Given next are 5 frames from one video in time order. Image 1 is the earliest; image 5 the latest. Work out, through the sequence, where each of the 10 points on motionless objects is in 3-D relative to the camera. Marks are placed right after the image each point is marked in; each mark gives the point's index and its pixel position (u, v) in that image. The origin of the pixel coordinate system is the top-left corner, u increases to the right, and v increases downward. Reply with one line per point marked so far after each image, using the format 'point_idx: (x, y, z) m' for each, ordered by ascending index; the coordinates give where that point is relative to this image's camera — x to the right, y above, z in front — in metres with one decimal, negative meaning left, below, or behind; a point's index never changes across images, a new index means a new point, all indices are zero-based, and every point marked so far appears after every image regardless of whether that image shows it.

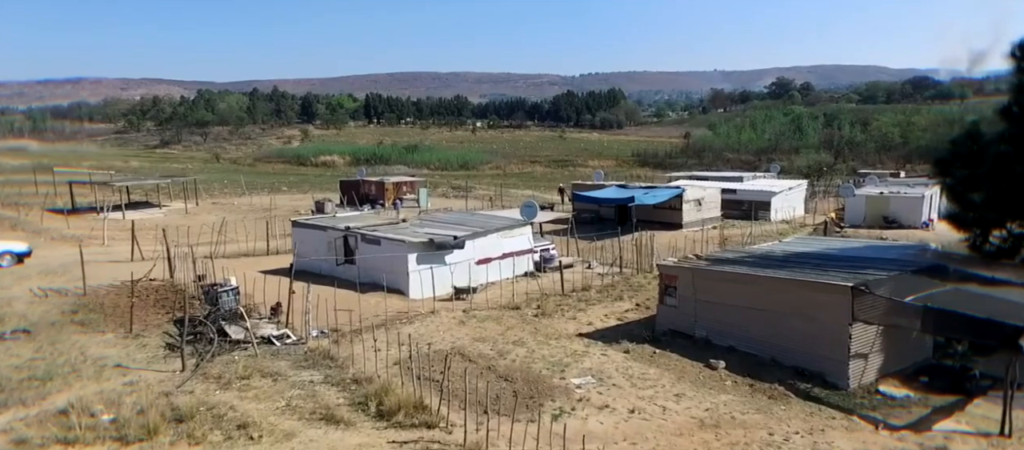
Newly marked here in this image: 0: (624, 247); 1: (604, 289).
0: (+2.9, -0.7, +19.1) m
1: (+1.9, -1.5, +15.5) m
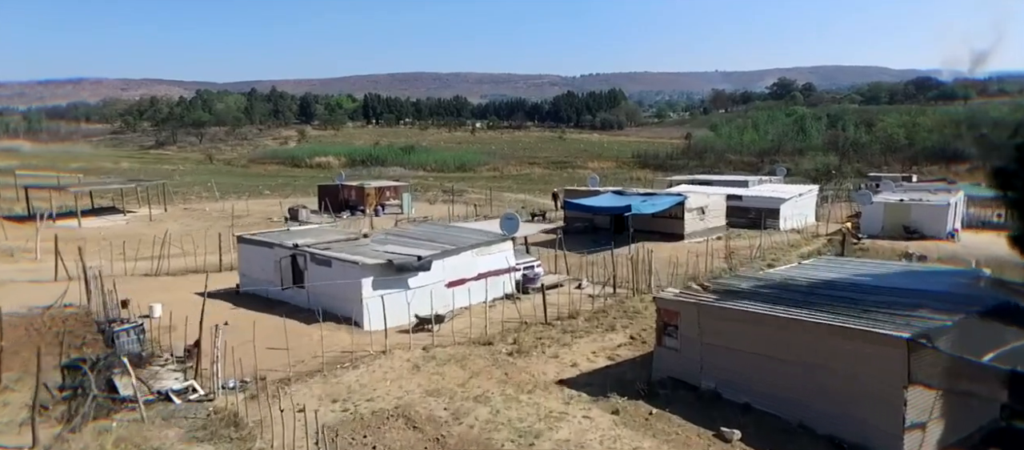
0: (+2.5, -1.0, +17.2) m
1: (+1.5, -1.8, +13.5) m
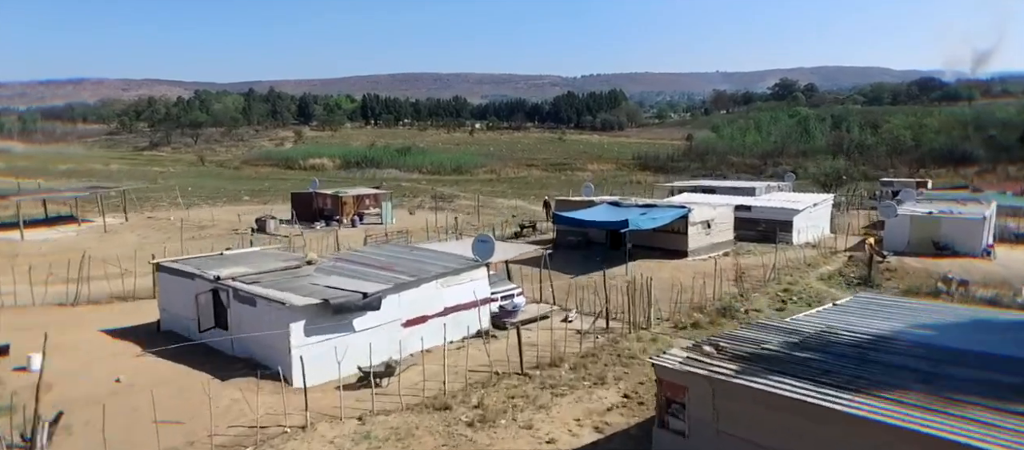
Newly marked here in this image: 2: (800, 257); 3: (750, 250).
0: (+2.0, -1.4, +15.0) m
1: (+1.1, -2.1, +11.4) m
2: (+7.4, -0.8, +18.6) m
3: (+6.5, -0.7, +19.9) m
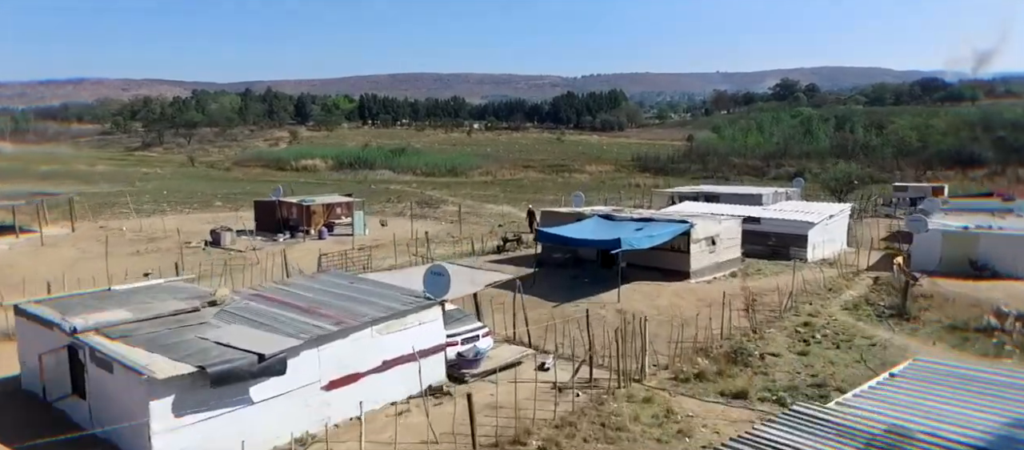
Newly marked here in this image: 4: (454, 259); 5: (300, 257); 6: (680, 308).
0: (+1.5, -1.8, +12.7) m
1: (+0.6, -2.5, +9.0) m
2: (+6.9, -1.2, +16.3) m
3: (+6.0, -1.1, +17.5) m
4: (-1.6, -0.9, +19.5) m
5: (-5.7, -0.9, +19.6) m
6: (+3.2, -1.6, +13.9) m
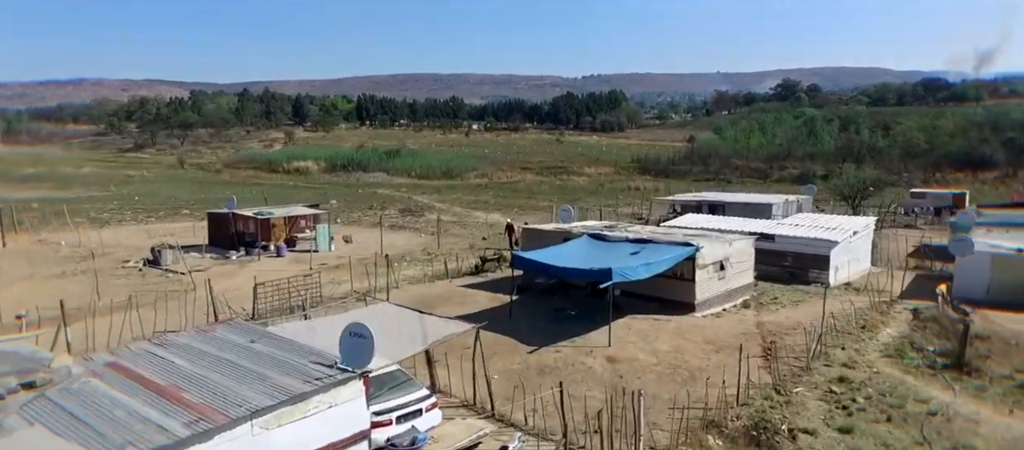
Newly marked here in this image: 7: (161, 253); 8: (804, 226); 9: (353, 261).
0: (+1.0, -2.2, +10.2) m
1: (0.0, -2.9, +6.5) m
2: (+6.3, -1.6, +13.8) m
3: (+5.5, -1.5, +15.0) m
4: (-2.1, -1.3, +17.0) m
5: (-6.2, -1.3, +17.1) m
6: (+2.7, -2.0, +11.4) m
7: (-8.8, -0.7, +18.4) m
8: (+7.6, 0.0, +18.8) m
9: (-4.2, -0.9, +19.5) m
